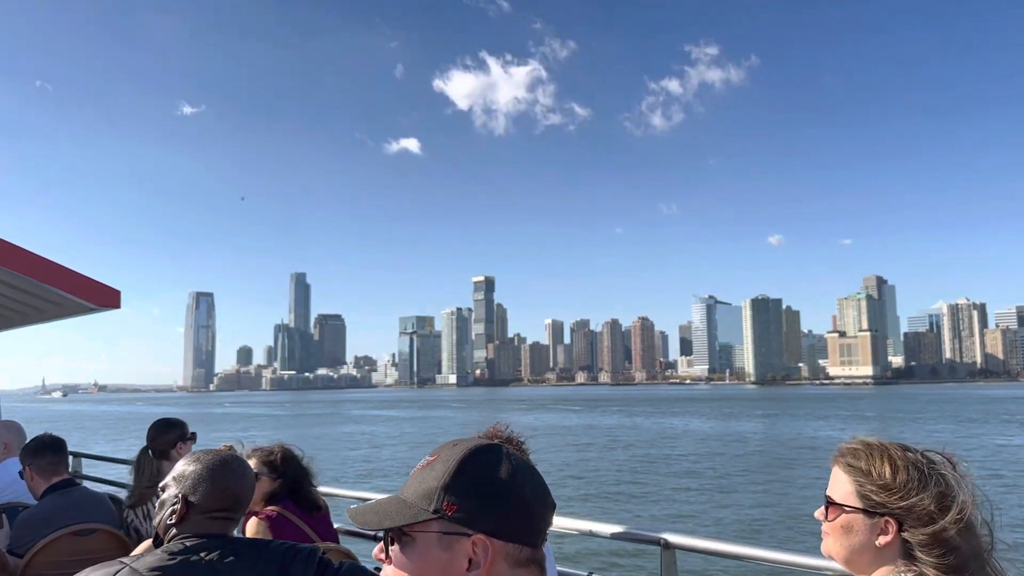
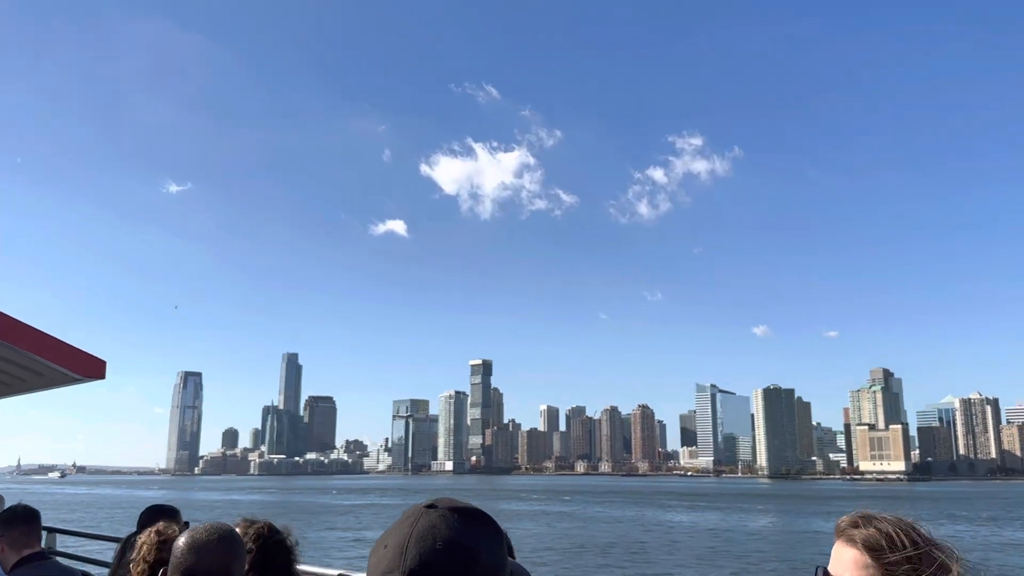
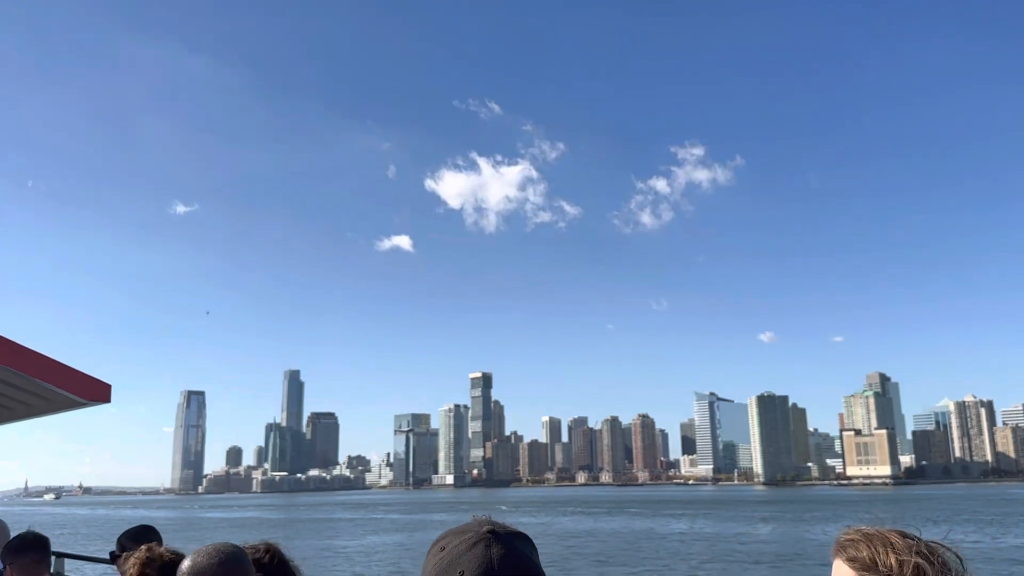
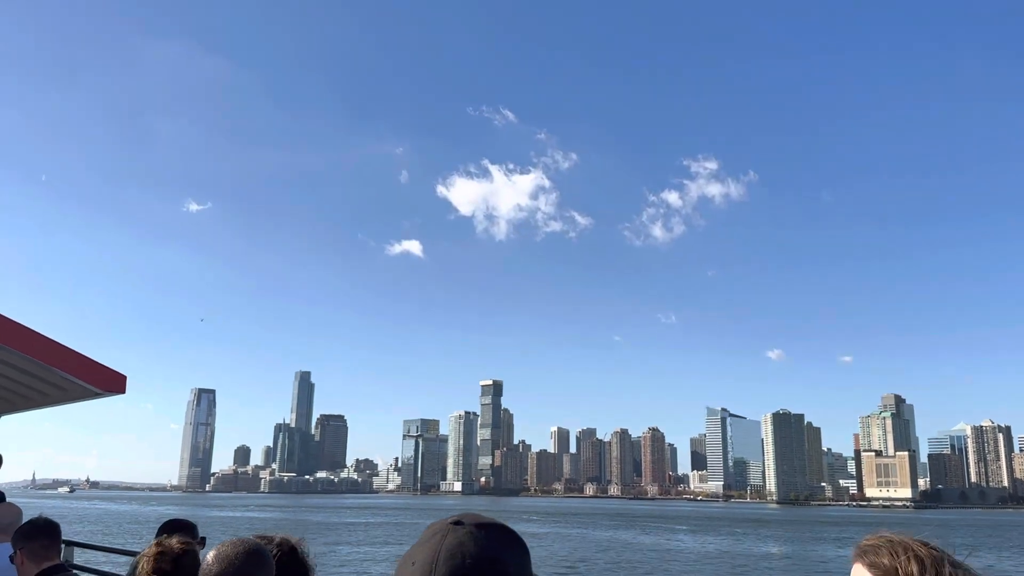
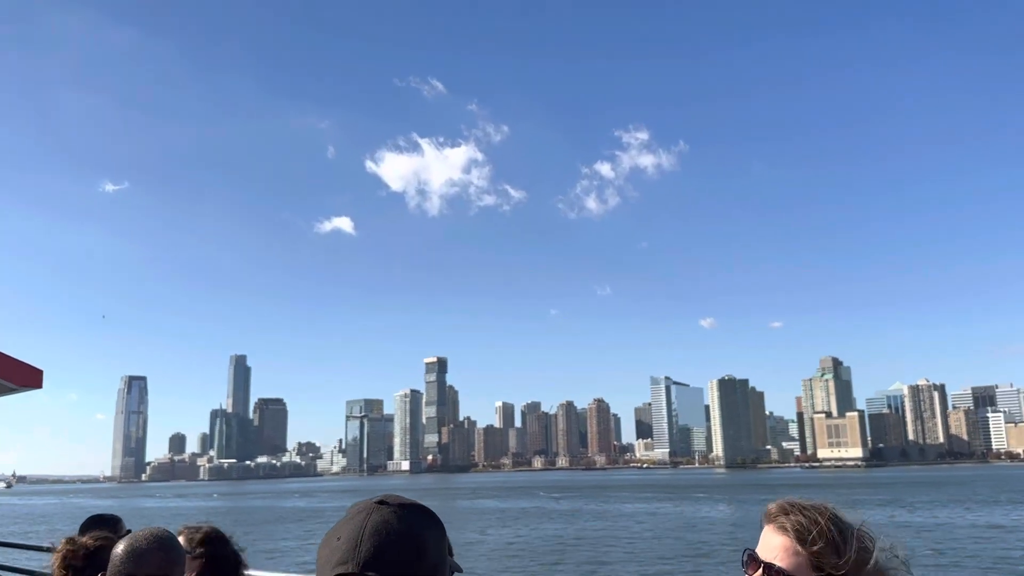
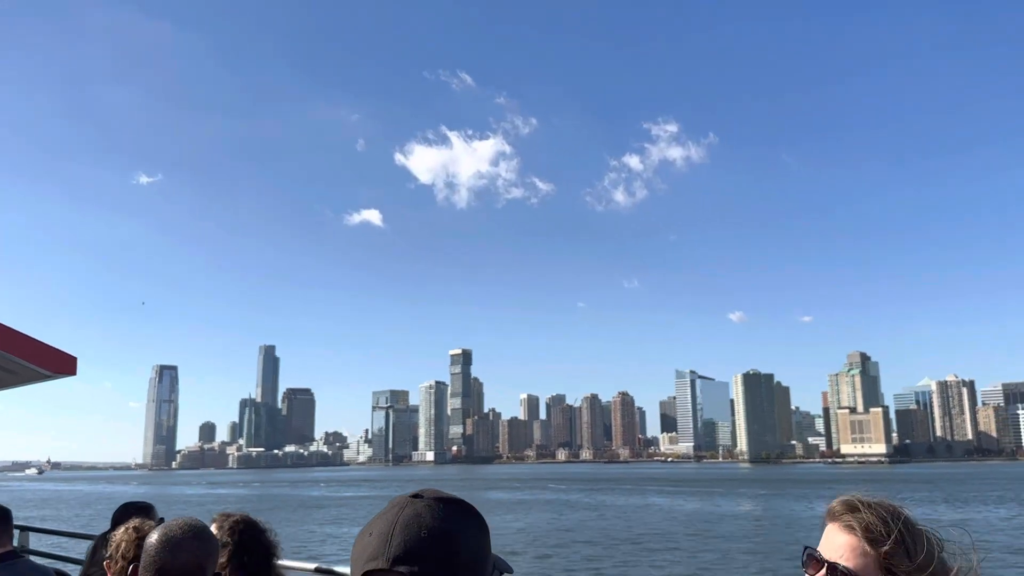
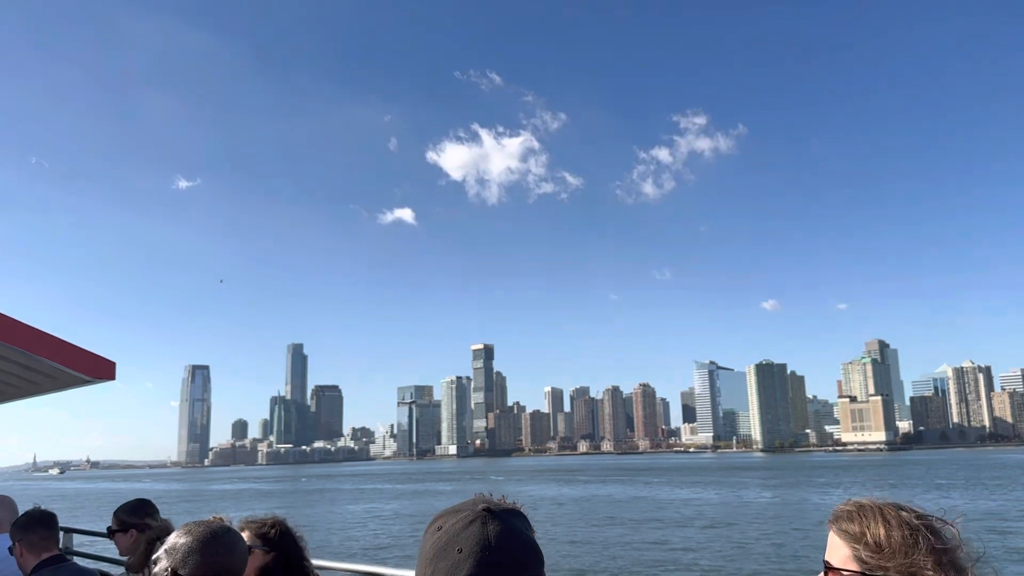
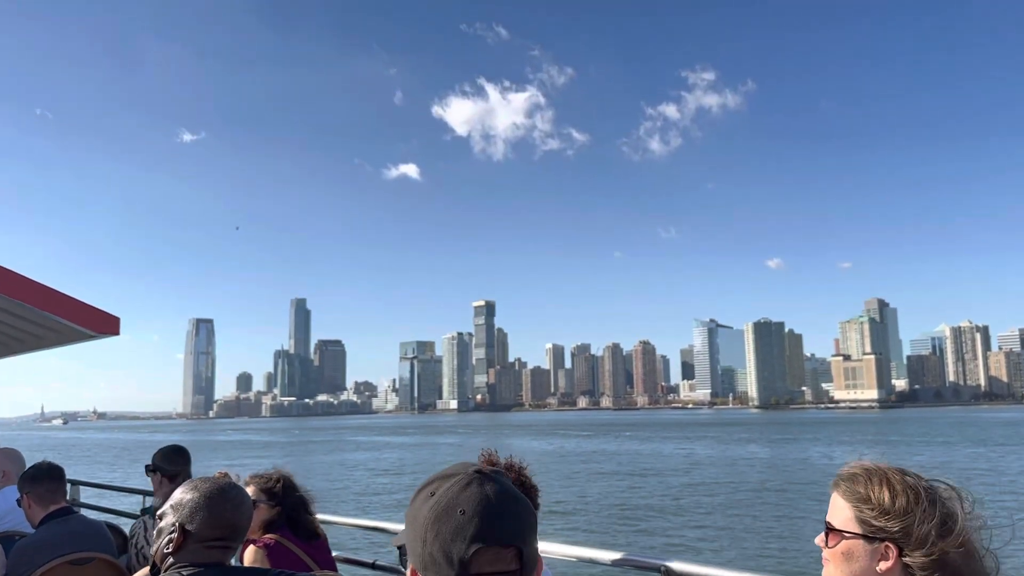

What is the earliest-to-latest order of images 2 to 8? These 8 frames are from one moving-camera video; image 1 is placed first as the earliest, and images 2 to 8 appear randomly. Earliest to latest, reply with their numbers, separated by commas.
8, 7, 3, 4, 2, 6, 5
